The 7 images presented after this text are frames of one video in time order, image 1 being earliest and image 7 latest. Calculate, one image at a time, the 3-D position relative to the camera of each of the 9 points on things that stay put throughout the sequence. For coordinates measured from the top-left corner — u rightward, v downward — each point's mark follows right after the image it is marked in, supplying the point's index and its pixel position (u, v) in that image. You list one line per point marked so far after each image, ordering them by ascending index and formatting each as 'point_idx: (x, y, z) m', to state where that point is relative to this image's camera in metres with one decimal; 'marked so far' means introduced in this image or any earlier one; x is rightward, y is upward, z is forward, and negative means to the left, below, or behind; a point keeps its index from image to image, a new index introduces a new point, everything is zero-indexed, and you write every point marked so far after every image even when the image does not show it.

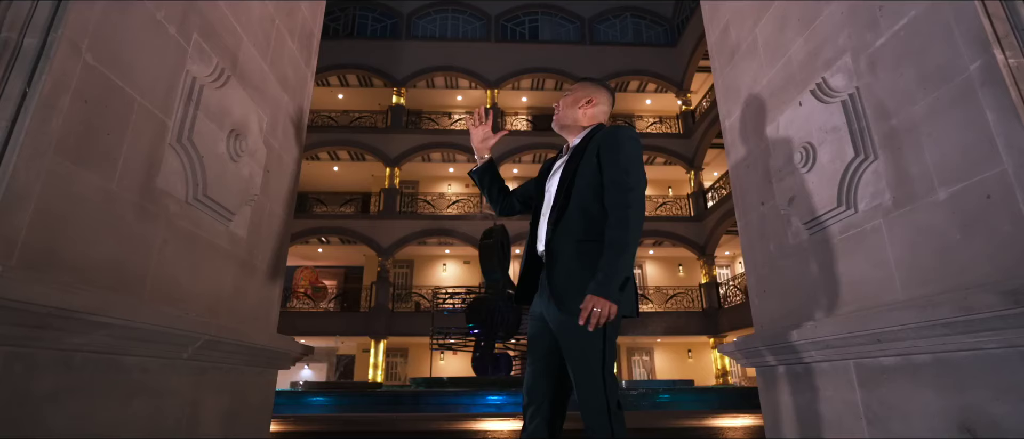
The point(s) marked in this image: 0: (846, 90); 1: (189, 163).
0: (+1.6, +0.6, +1.9) m
1: (-1.4, +0.2, +1.7) m
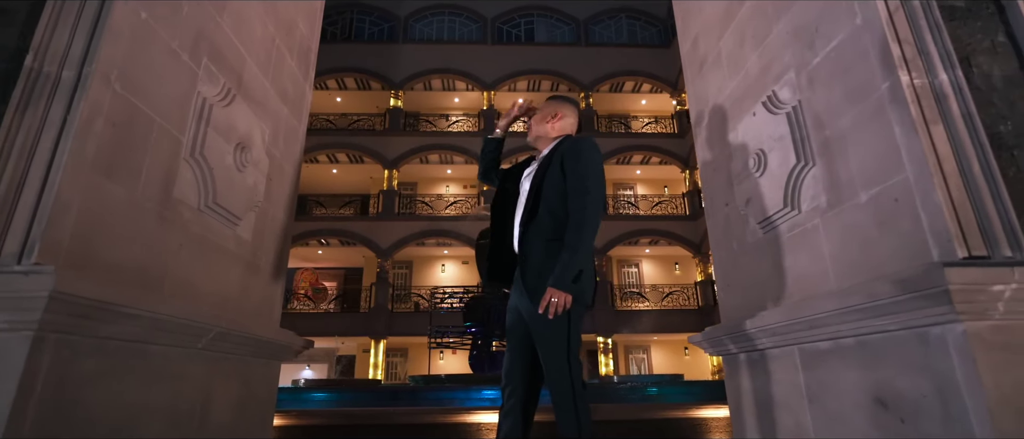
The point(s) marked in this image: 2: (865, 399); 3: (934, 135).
0: (+1.5, +0.6, +2.1) m
1: (-1.5, +0.2, +1.9) m
2: (+1.5, -0.7, +1.7) m
3: (+1.6, +0.3, +1.5) m
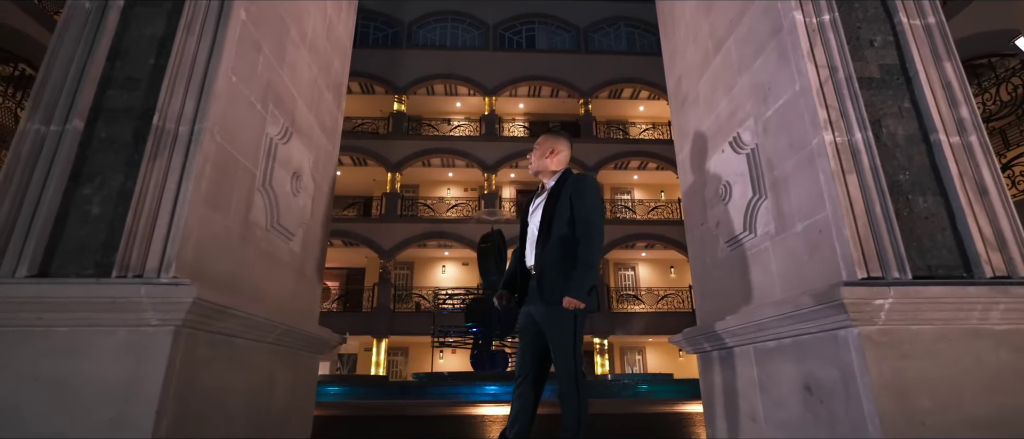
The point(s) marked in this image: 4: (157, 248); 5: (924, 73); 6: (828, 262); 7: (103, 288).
0: (+1.5, +0.5, +2.6) m
1: (-1.5, +0.1, +2.4) m
2: (+1.5, -0.9, +2.1) m
3: (+1.7, +0.2, +2.0) m
4: (-1.6, -0.1, +1.8) m
5: (+2.2, +0.8, +2.2) m
6: (+1.6, -0.2, +2.0) m
7: (-1.7, -0.3, +1.6) m
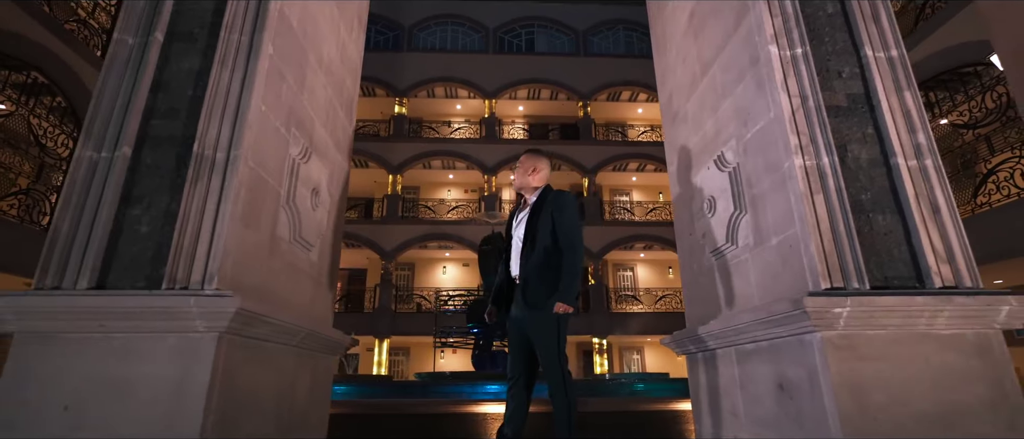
0: (+1.5, +0.4, +2.8) m
1: (-1.4, 0.0, +2.6) m
2: (+1.5, -1.0, +2.3) m
3: (+1.7, +0.1, +2.2) m
4: (-1.5, -0.2, +2.0) m
5: (+2.2, +0.7, +2.4) m
6: (+1.6, -0.3, +2.2) m
7: (-1.7, -0.4, +1.9) m
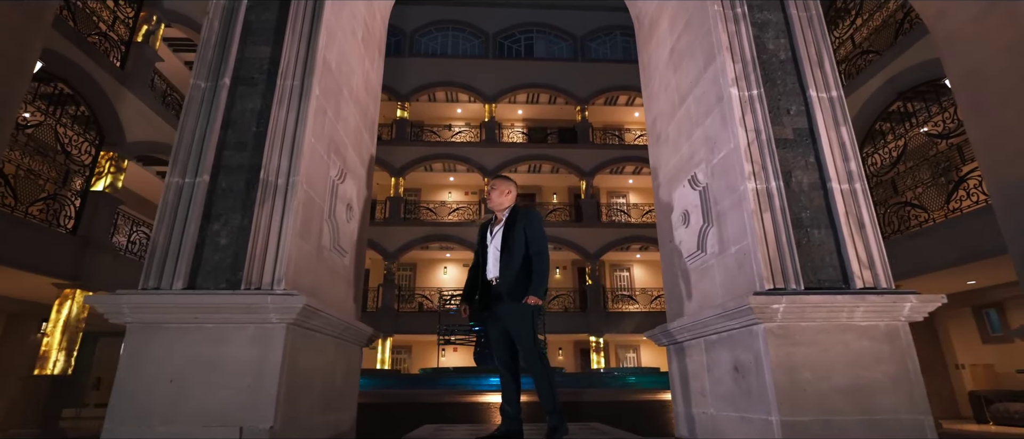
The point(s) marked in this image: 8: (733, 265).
0: (+1.6, +0.3, +3.3) m
1: (-1.4, -0.1, +3.1) m
2: (+1.6, -1.1, +2.9) m
3: (+1.7, 0.0, +2.7) m
4: (-1.5, -0.3, +2.5) m
5: (+2.3, +0.6, +2.9) m
6: (+1.6, -0.4, +2.7) m
7: (-1.6, -0.5, +2.4) m
8: (+1.6, -0.3, +2.9) m
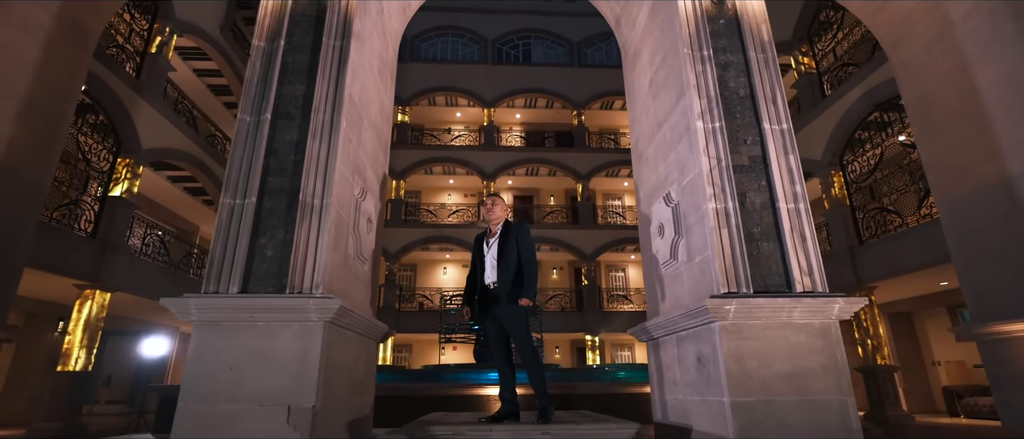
0: (+1.6, +0.2, +3.9) m
1: (-1.4, -0.2, +3.6) m
2: (+1.5, -1.2, +3.4) m
3: (+1.7, -0.1, +3.2) m
4: (-1.5, -0.4, +3.0) m
5: (+2.3, +0.5, +3.5) m
6: (+1.6, -0.5, +3.3) m
7: (-1.6, -0.6, +2.9) m
8: (+1.6, -0.5, +3.4) m
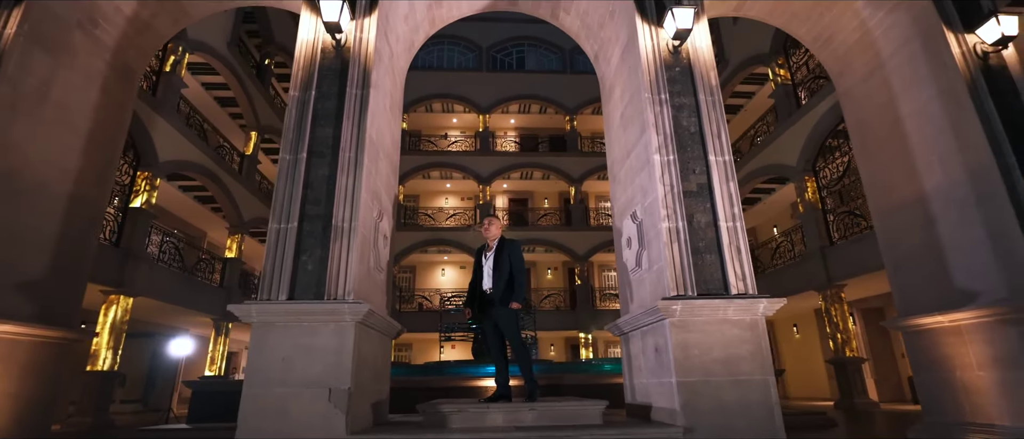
0: (+1.5, 0.0, +4.6) m
1: (-1.5, -0.4, +4.4) m
2: (+1.5, -1.3, +4.2) m
3: (+1.6, -0.3, +4.0) m
4: (-1.6, -0.6, +3.8) m
5: (+2.2, +0.3, +4.2) m
6: (+1.5, -0.7, +4.1) m
7: (-1.7, -0.8, +3.6) m
8: (+1.5, -0.6, +4.2) m
